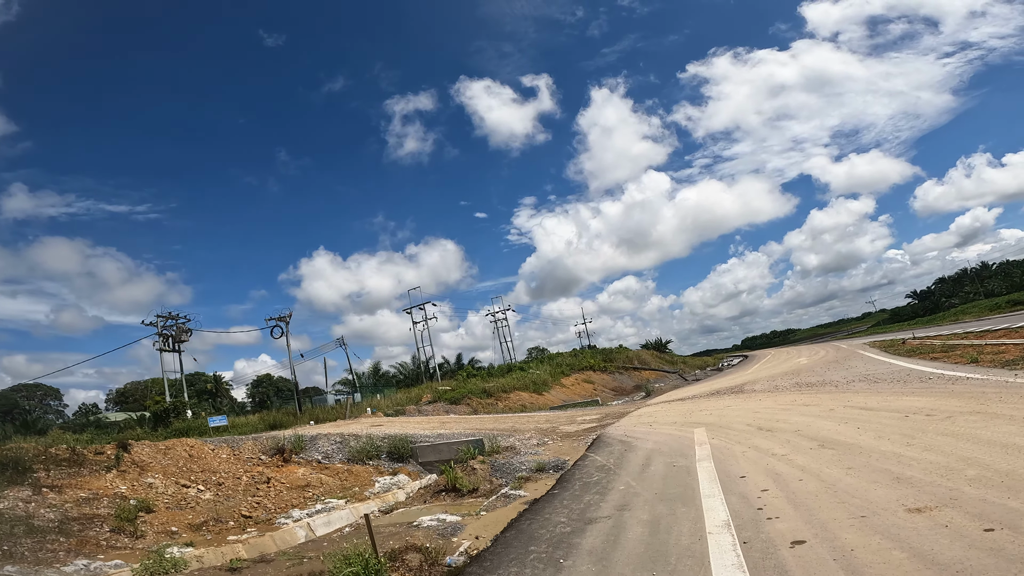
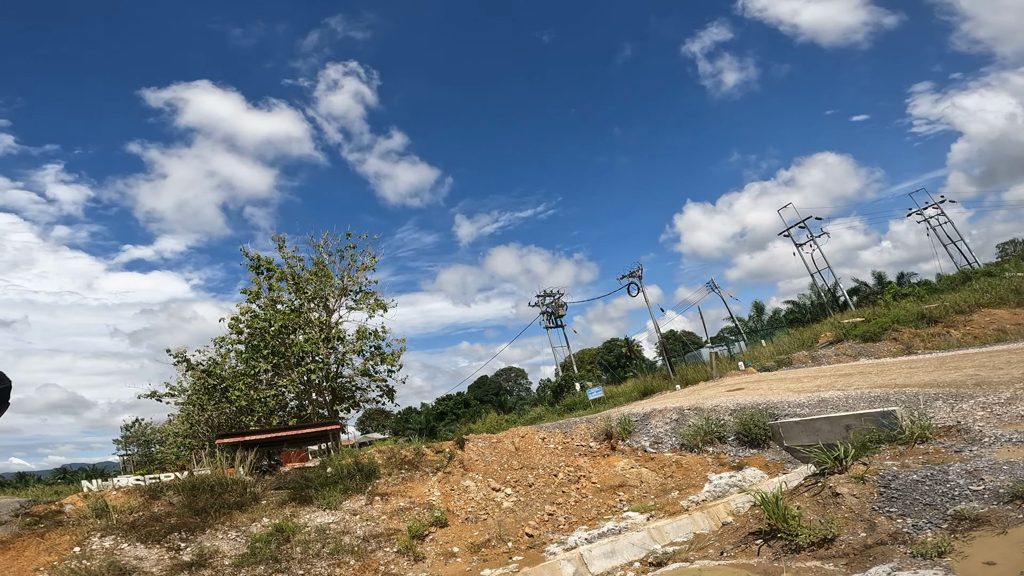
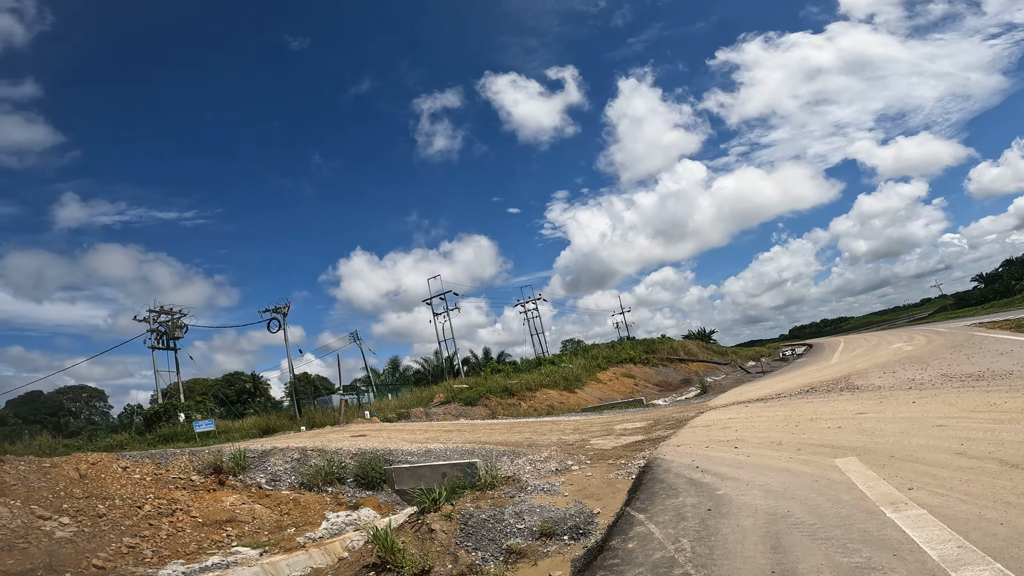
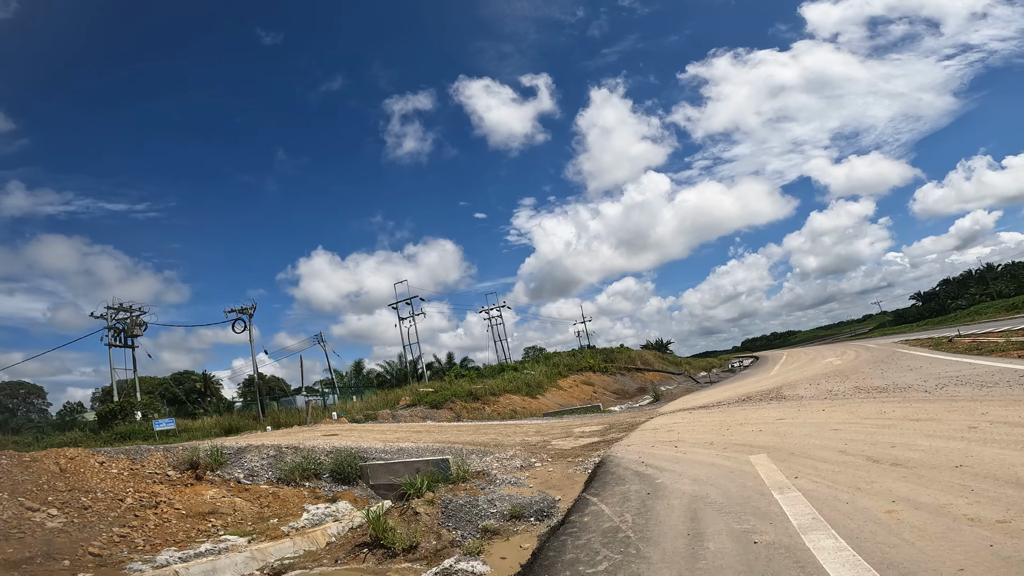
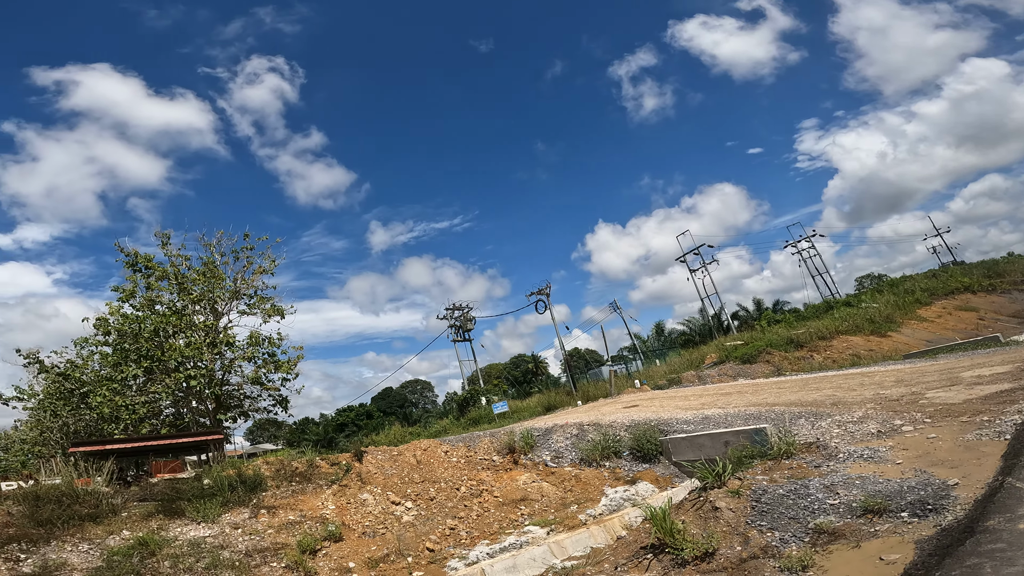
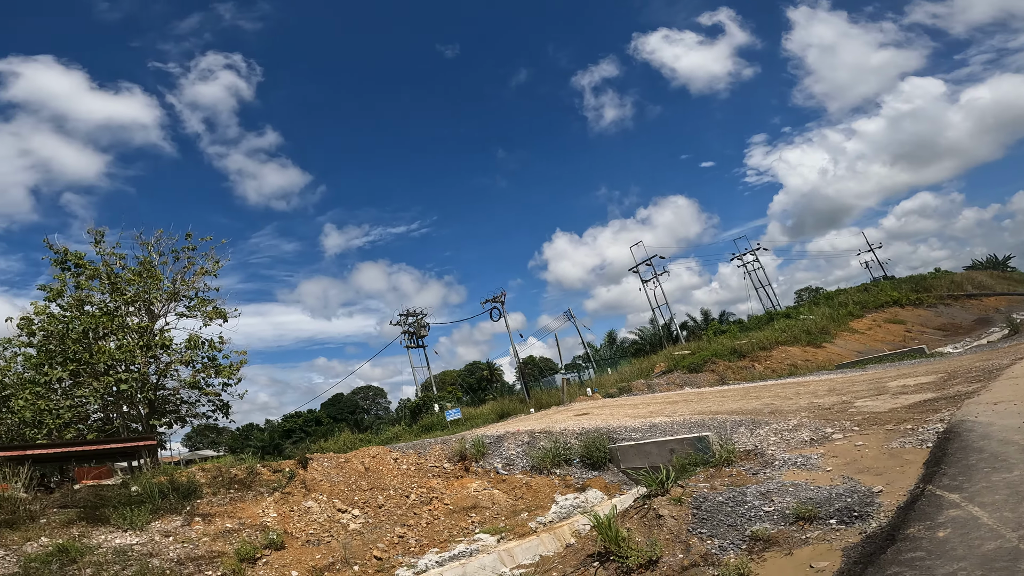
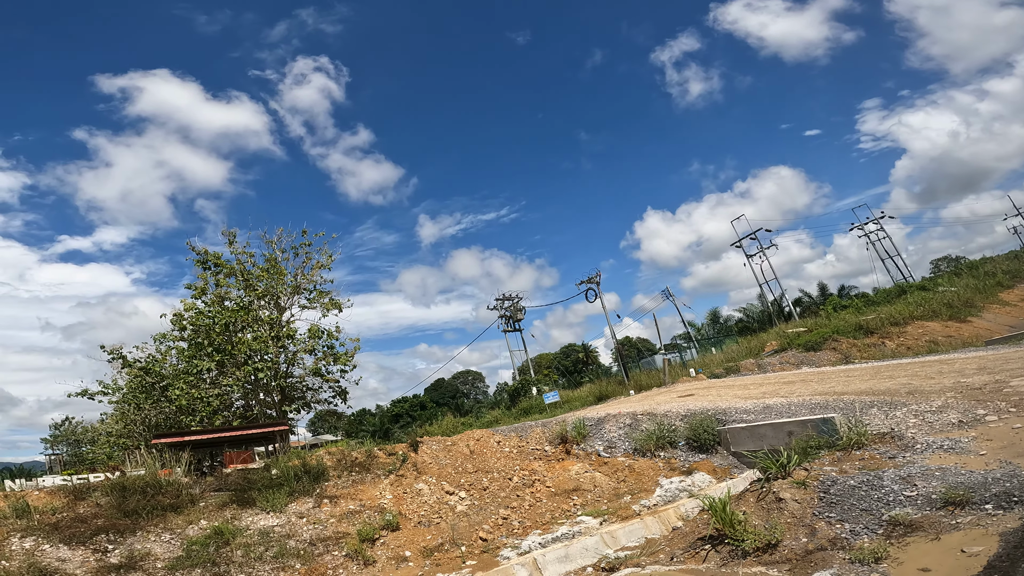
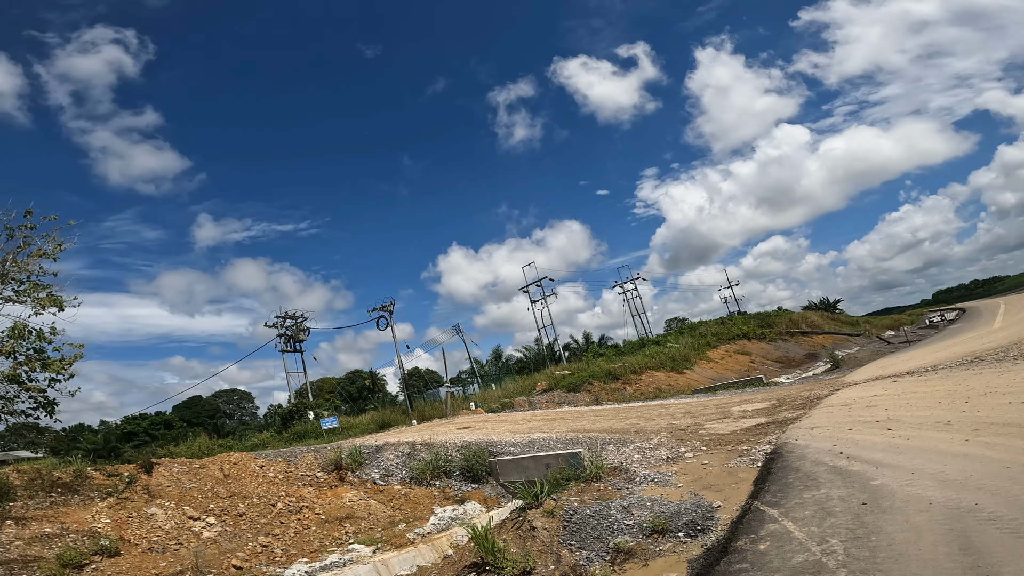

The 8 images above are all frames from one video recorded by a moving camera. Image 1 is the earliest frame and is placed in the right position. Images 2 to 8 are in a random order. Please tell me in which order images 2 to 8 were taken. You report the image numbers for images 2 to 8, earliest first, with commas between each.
4, 3, 8, 6, 5, 7, 2
